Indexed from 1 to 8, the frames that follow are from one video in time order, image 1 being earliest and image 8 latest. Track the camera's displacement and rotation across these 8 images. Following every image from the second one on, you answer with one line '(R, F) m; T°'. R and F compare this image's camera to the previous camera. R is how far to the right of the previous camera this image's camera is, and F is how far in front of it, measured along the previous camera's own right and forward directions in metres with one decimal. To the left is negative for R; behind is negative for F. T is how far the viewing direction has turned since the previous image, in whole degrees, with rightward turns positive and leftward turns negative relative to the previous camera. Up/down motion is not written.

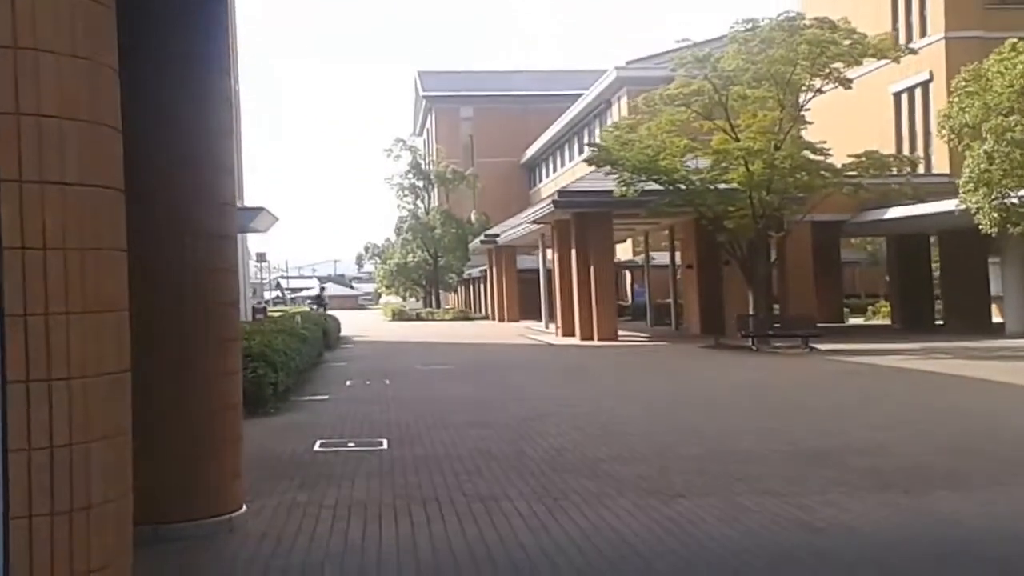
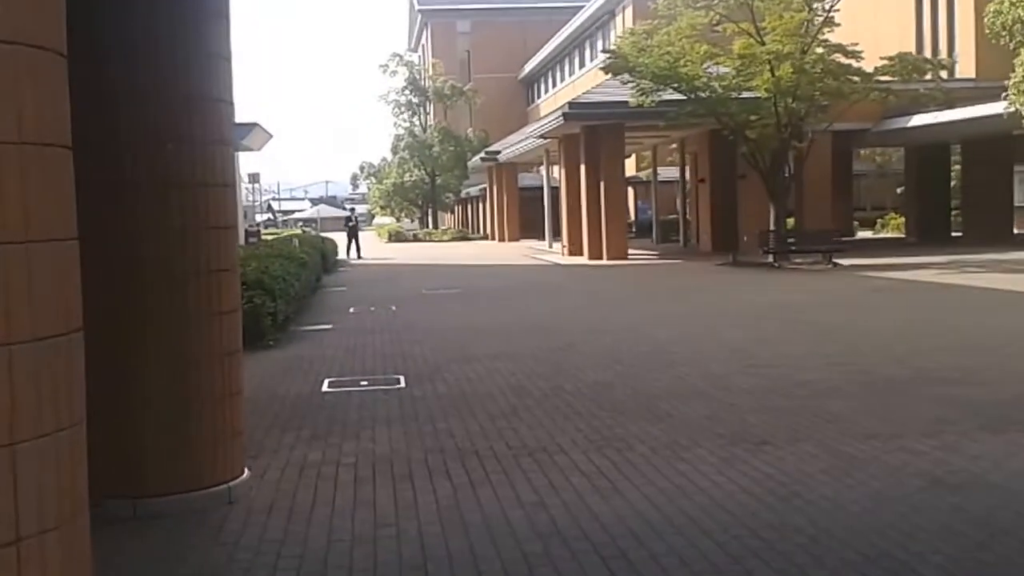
(-0.4, +1.5) m; 0°
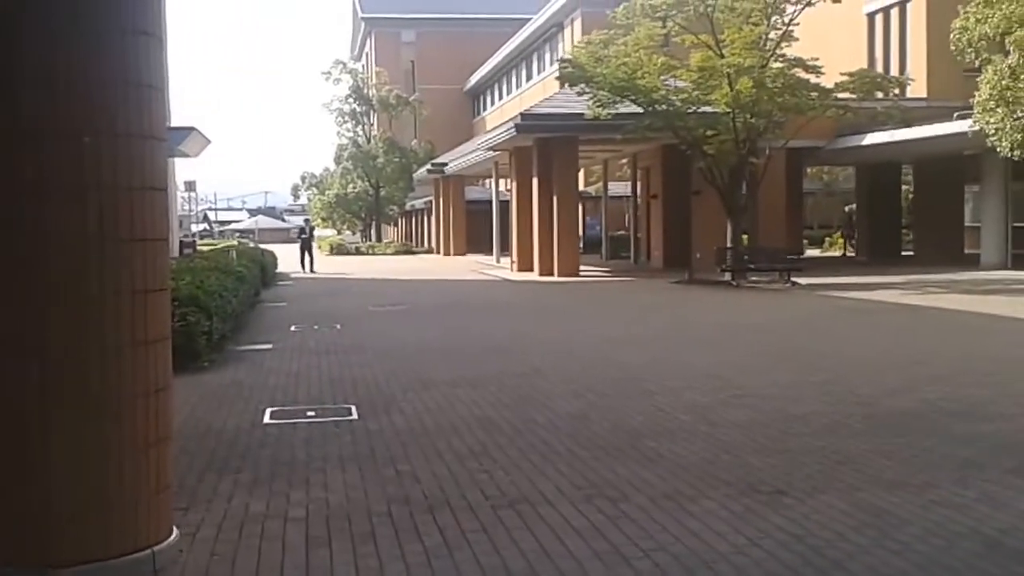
(-0.3, +1.0) m; +3°
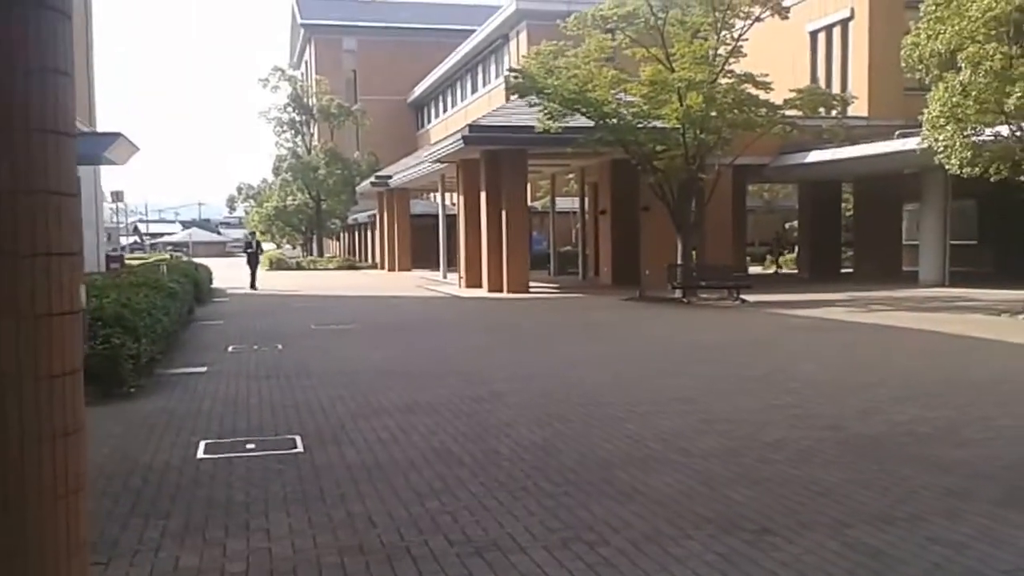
(-0.2, +0.6) m; +3°
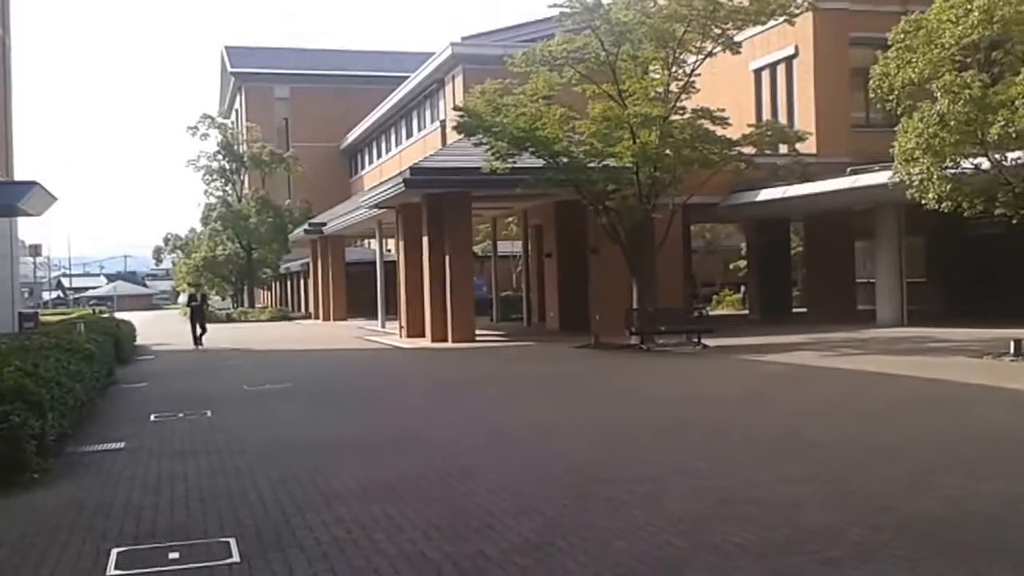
(-0.3, +1.6) m; +4°
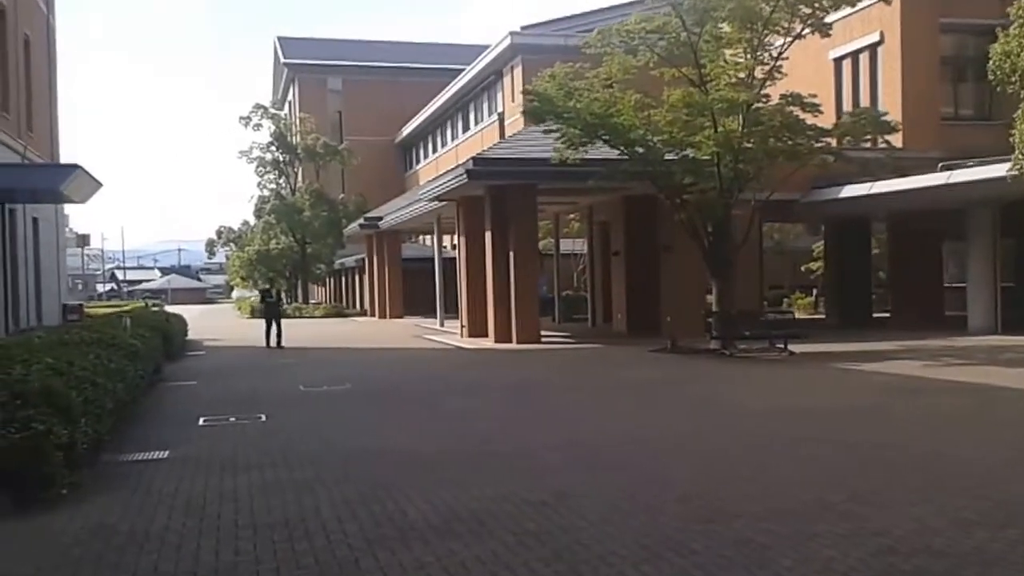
(-0.5, +1.5) m; -3°
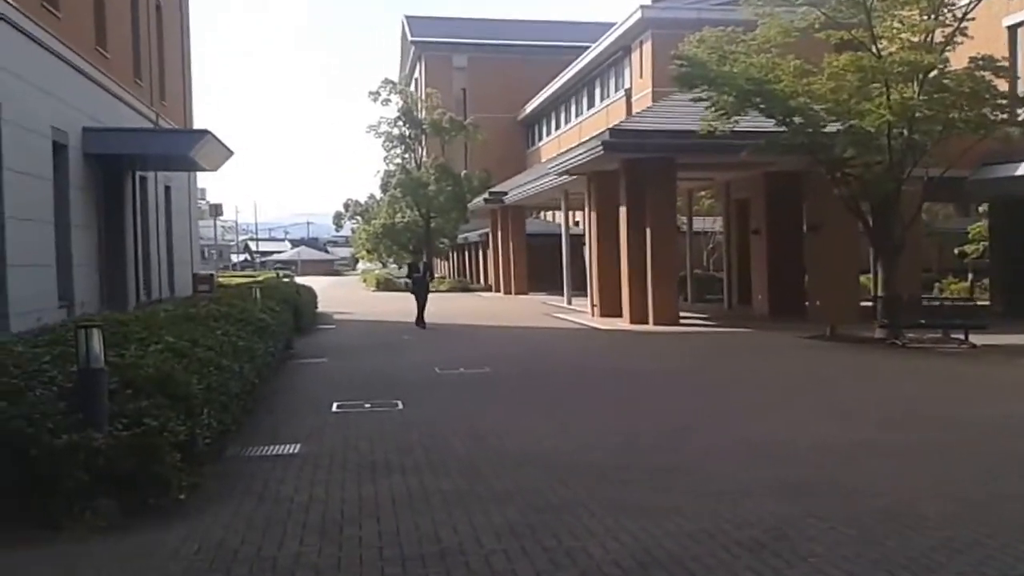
(-0.5, +1.4) m; -7°
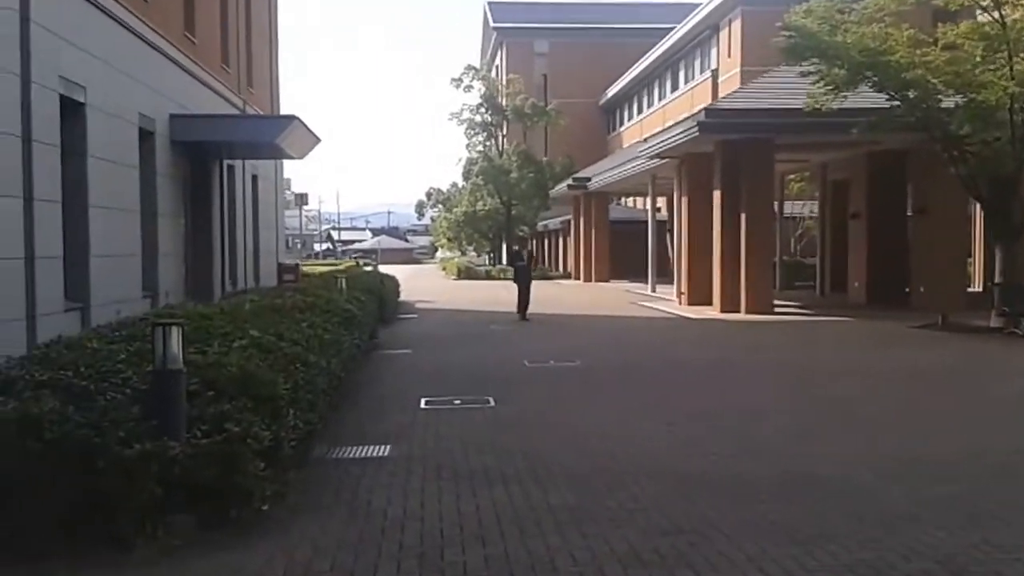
(-0.2, +0.8) m; -4°
